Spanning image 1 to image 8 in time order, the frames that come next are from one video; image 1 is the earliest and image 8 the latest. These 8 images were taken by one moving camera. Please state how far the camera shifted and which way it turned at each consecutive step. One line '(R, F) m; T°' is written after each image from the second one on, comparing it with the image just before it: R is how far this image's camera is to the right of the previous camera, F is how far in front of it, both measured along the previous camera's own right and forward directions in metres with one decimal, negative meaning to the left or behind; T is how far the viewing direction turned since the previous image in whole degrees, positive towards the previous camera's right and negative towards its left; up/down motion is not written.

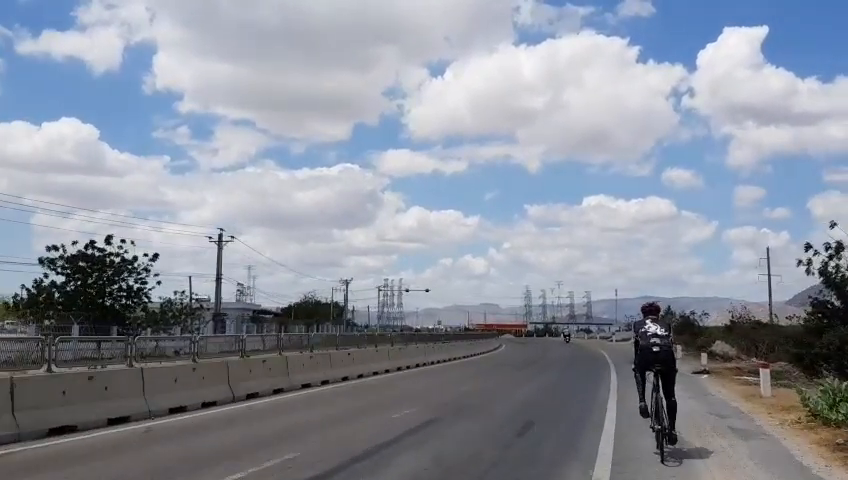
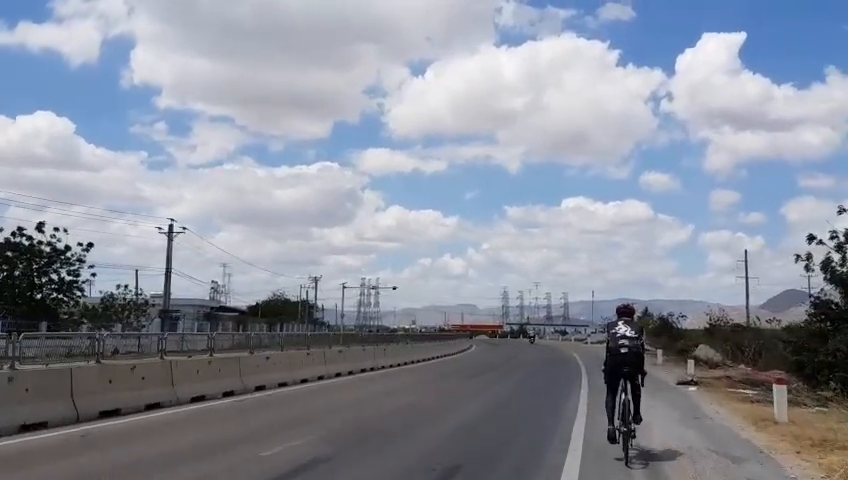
(+0.3, +1.2) m; +1°
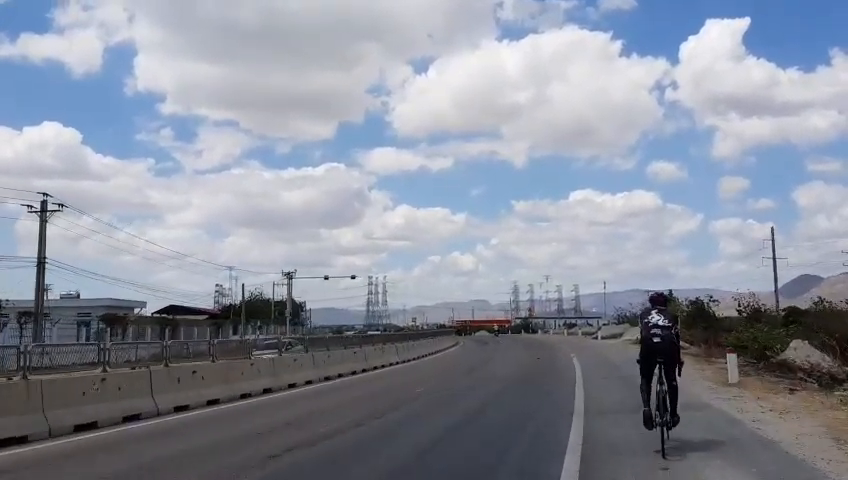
(+0.5, +3.5) m; -1°
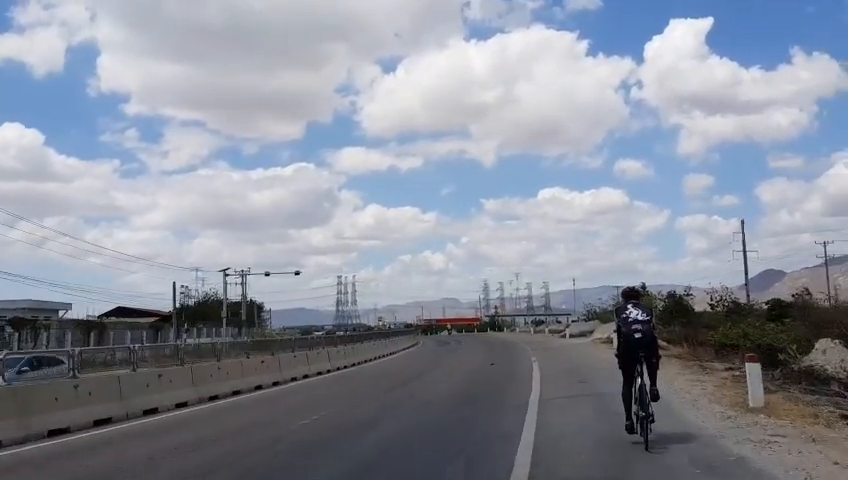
(+0.2, +1.2) m; +2°
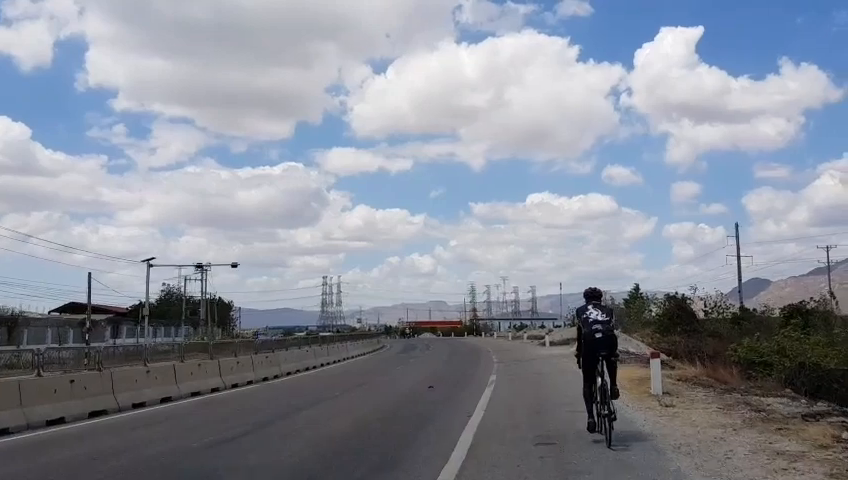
(+0.3, +1.8) m; +1°
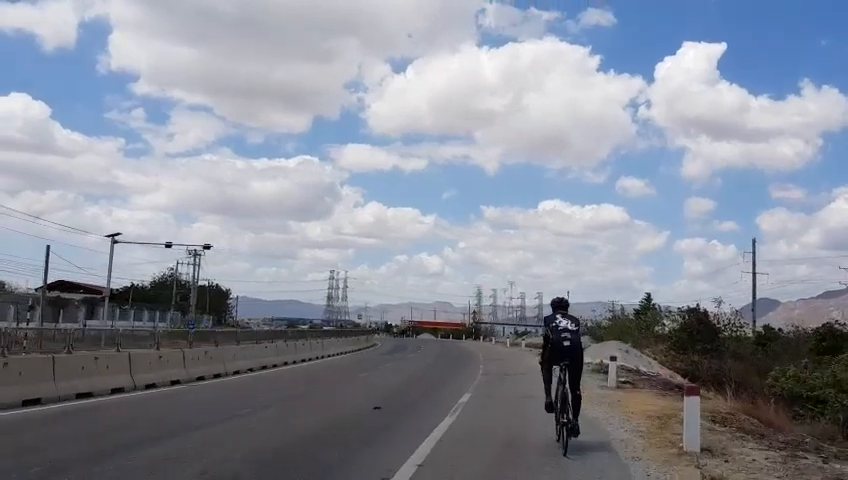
(+0.1, +1.0) m; -1°
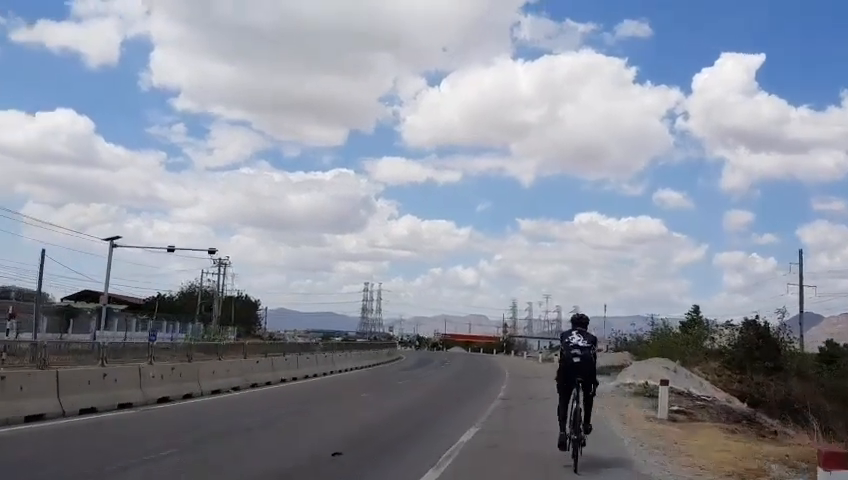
(+0.1, +0.9) m; -2°
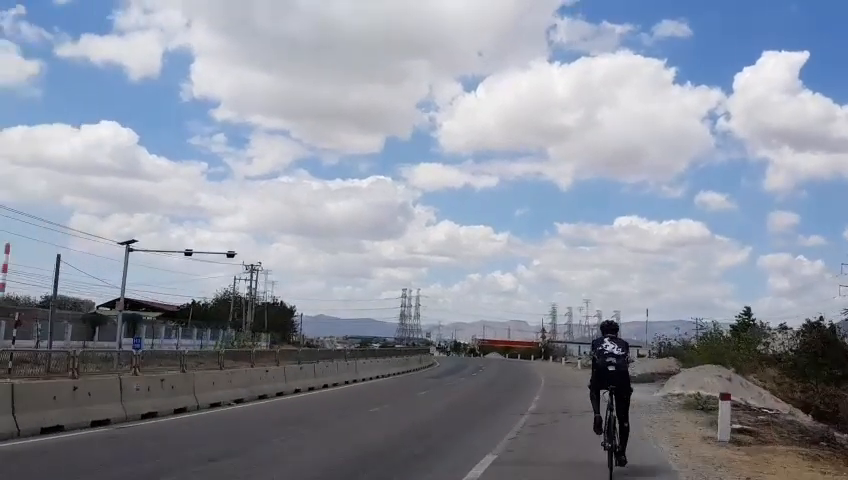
(+0.1, +0.8) m; -2°
